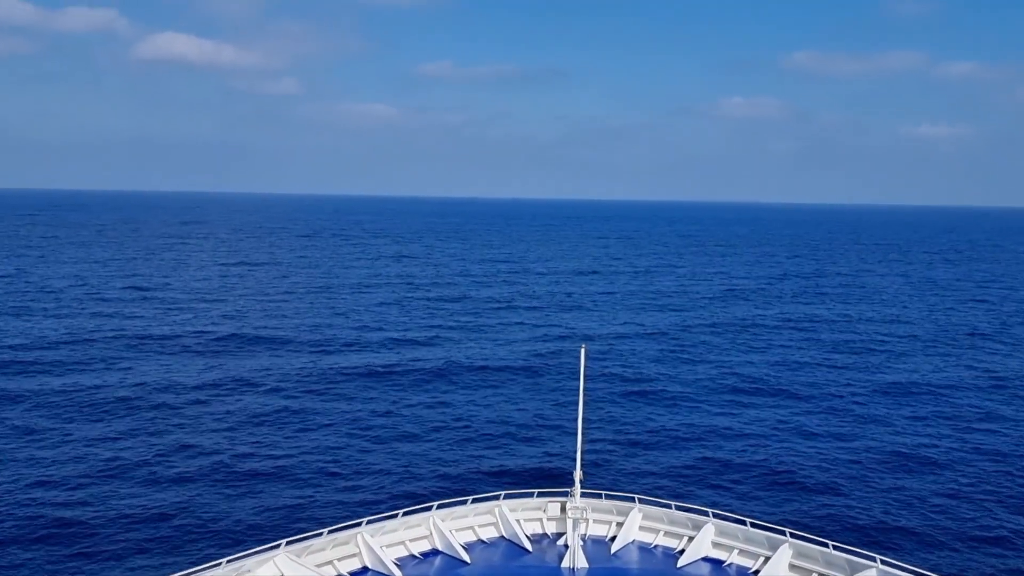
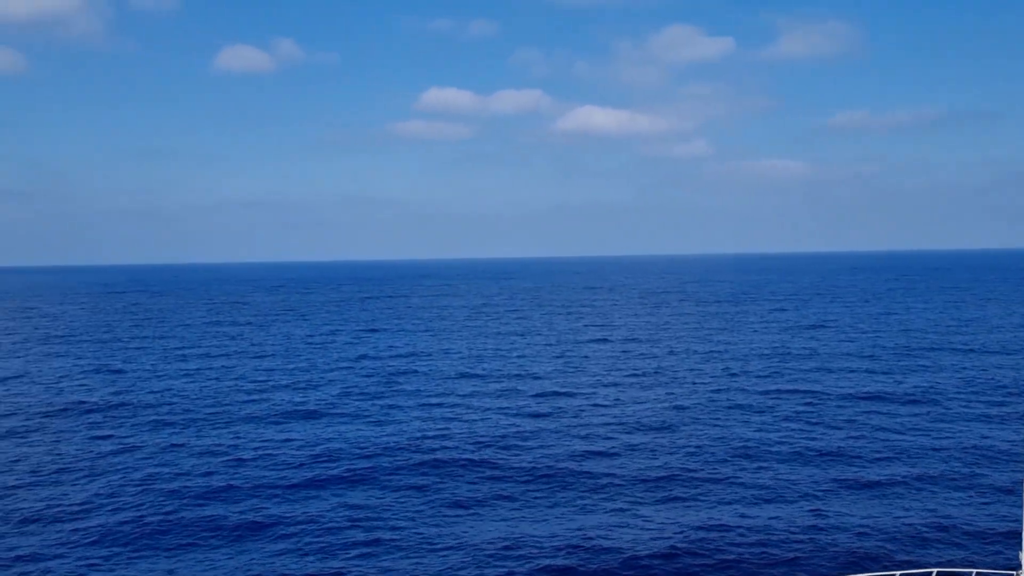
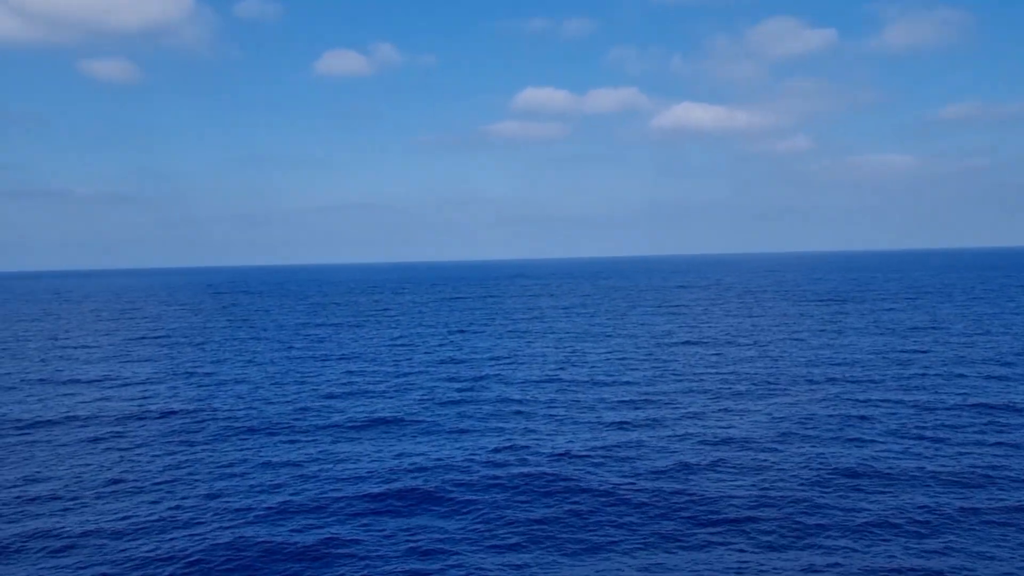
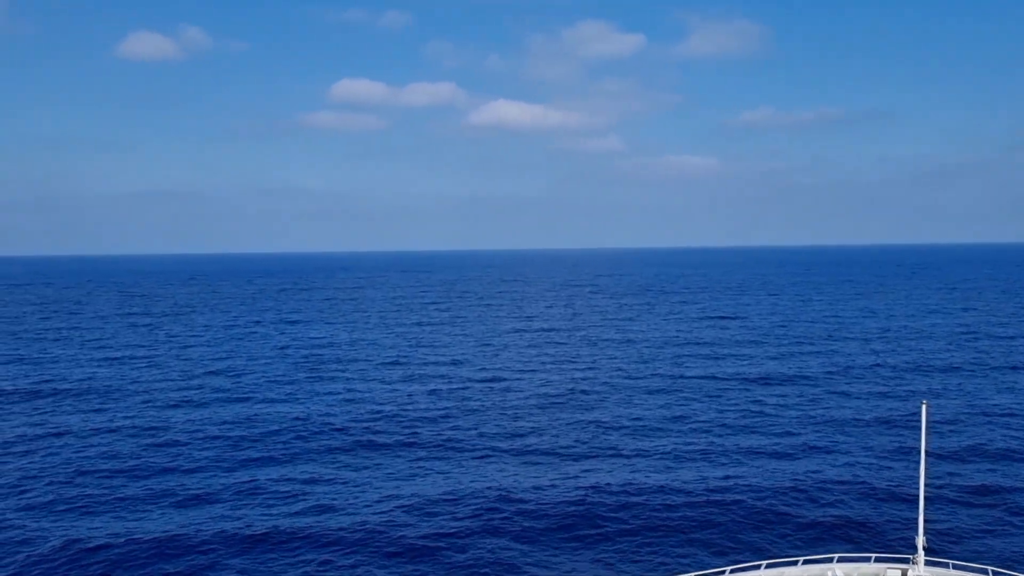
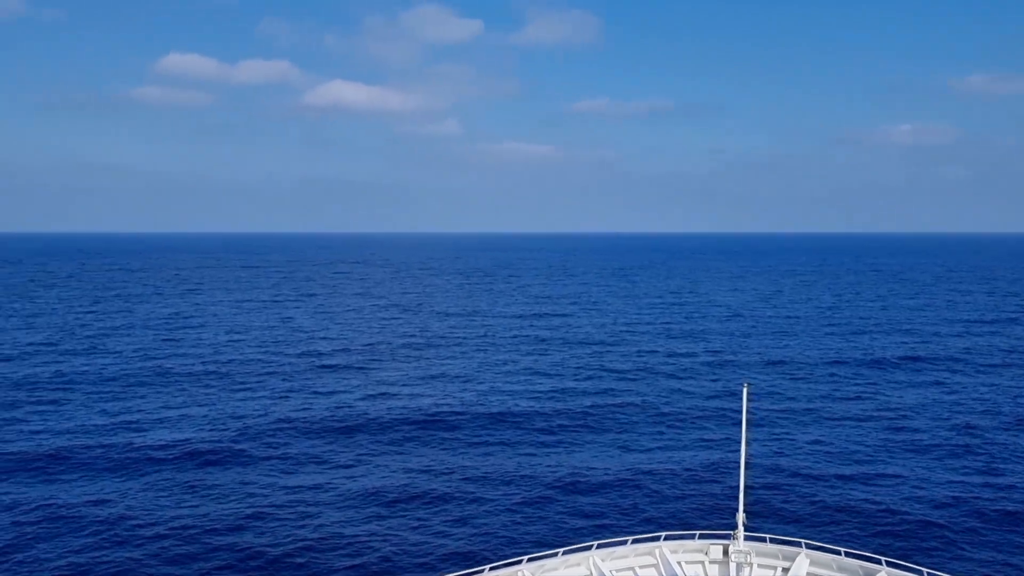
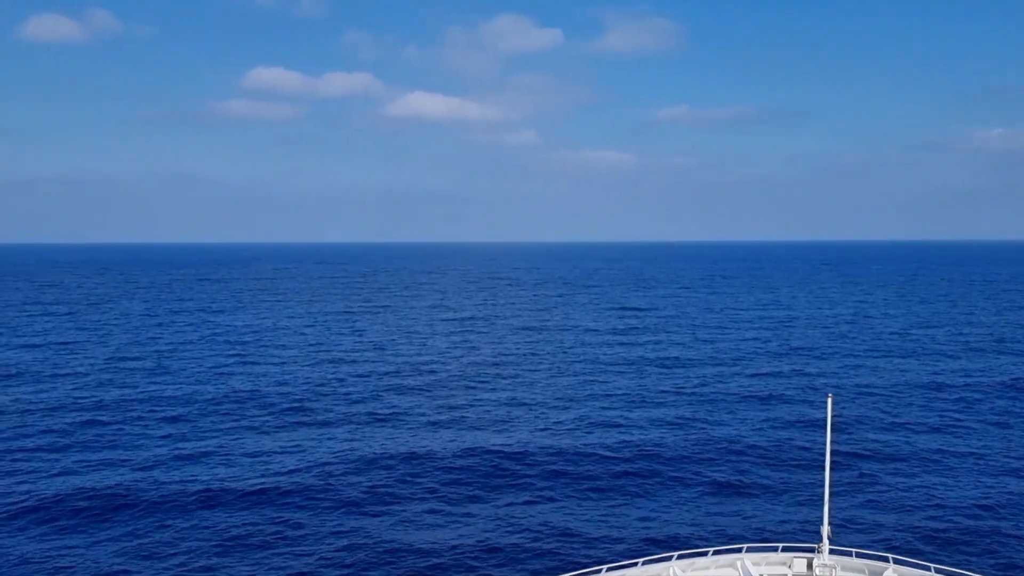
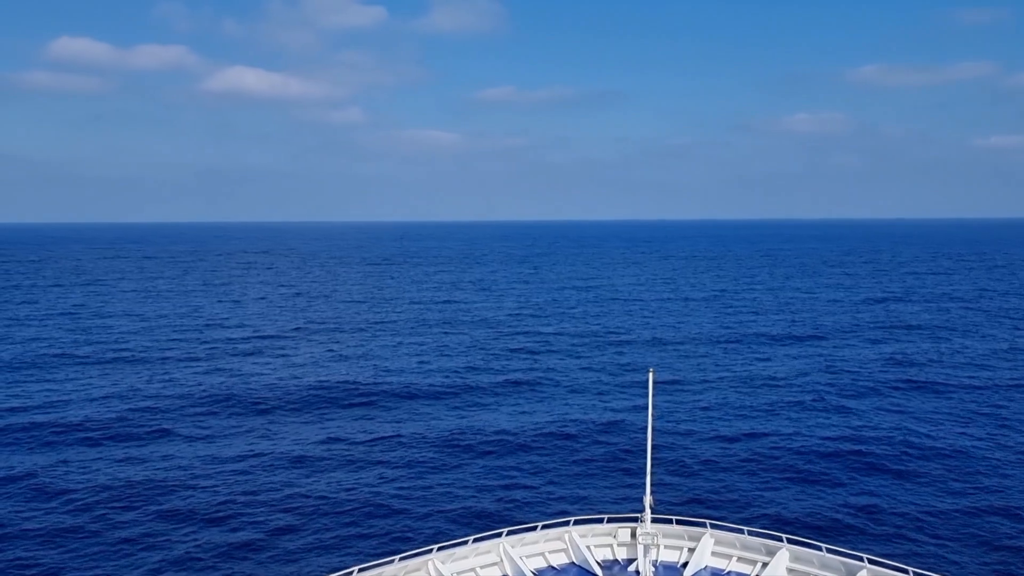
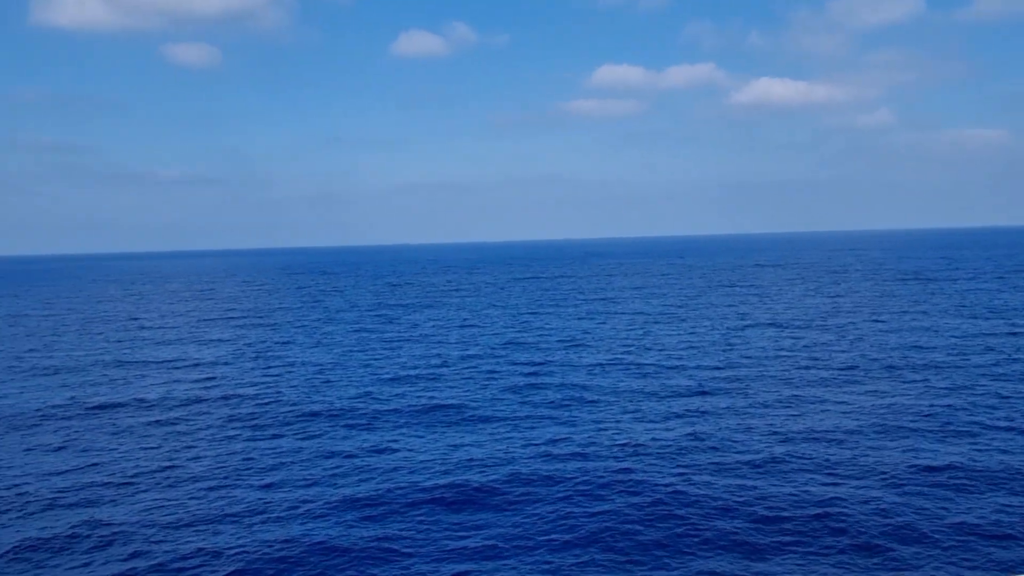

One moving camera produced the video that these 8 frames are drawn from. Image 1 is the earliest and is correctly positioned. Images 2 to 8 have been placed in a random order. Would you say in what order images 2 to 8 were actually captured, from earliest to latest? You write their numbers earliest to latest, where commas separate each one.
7, 5, 6, 4, 2, 3, 8
